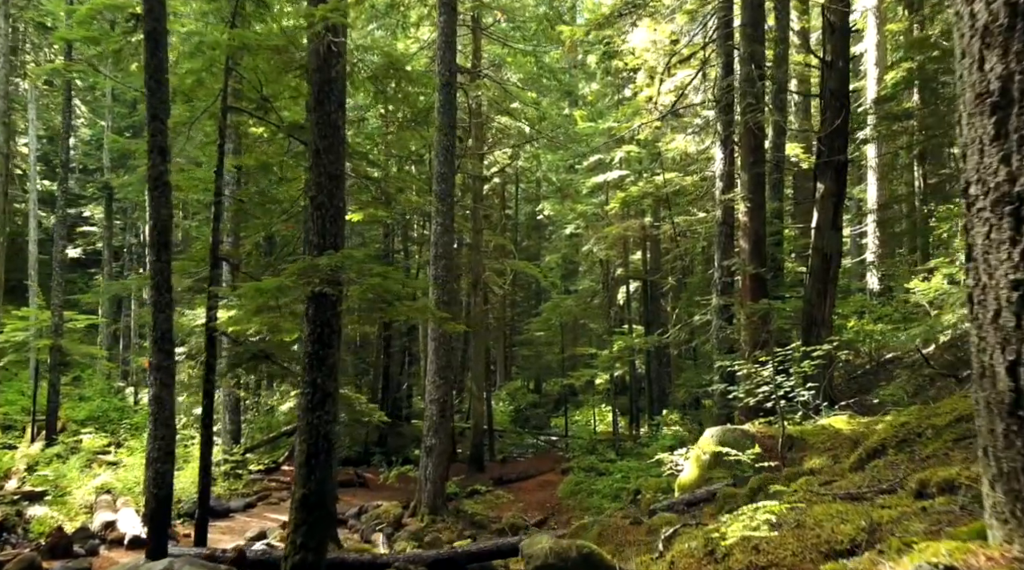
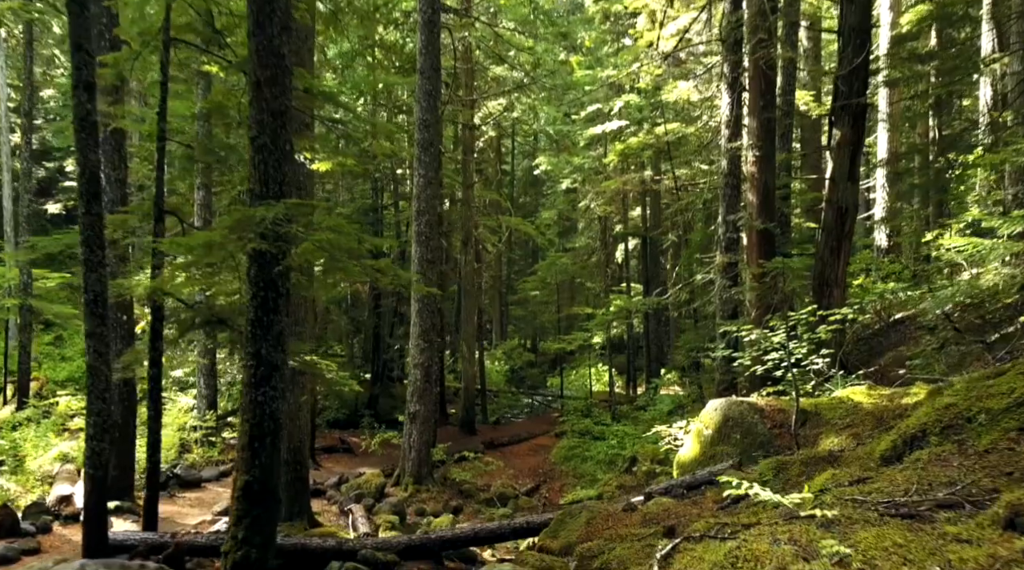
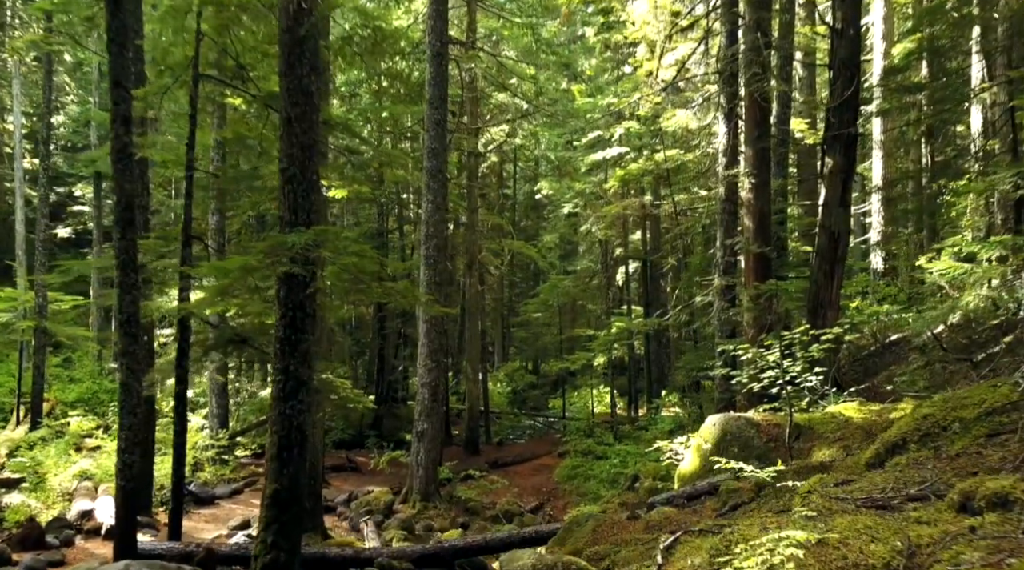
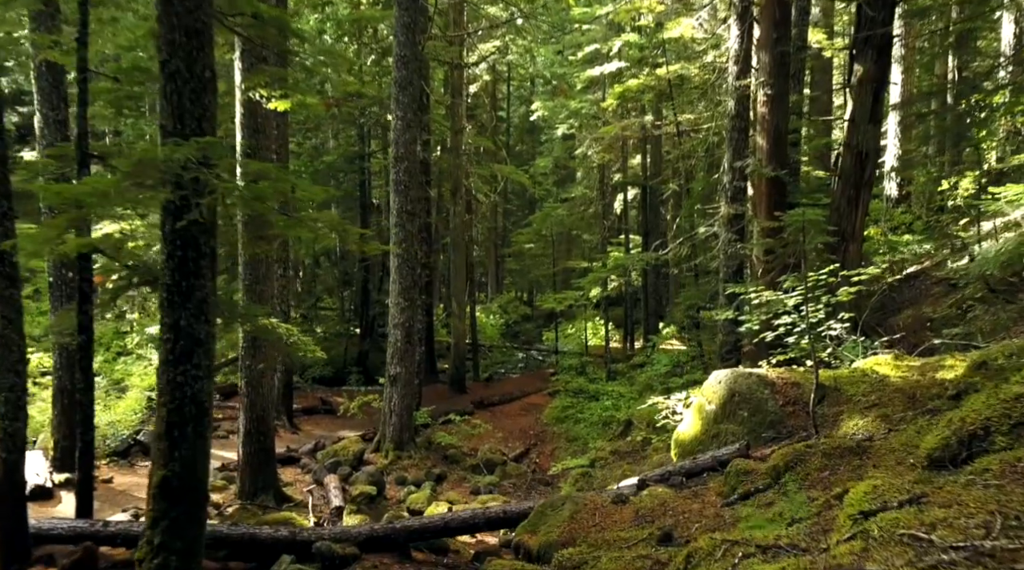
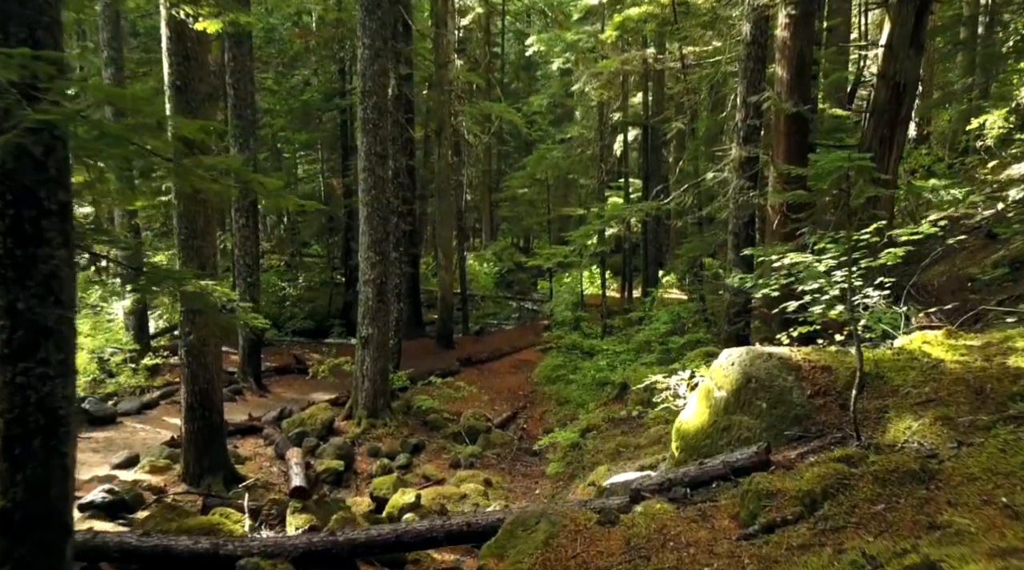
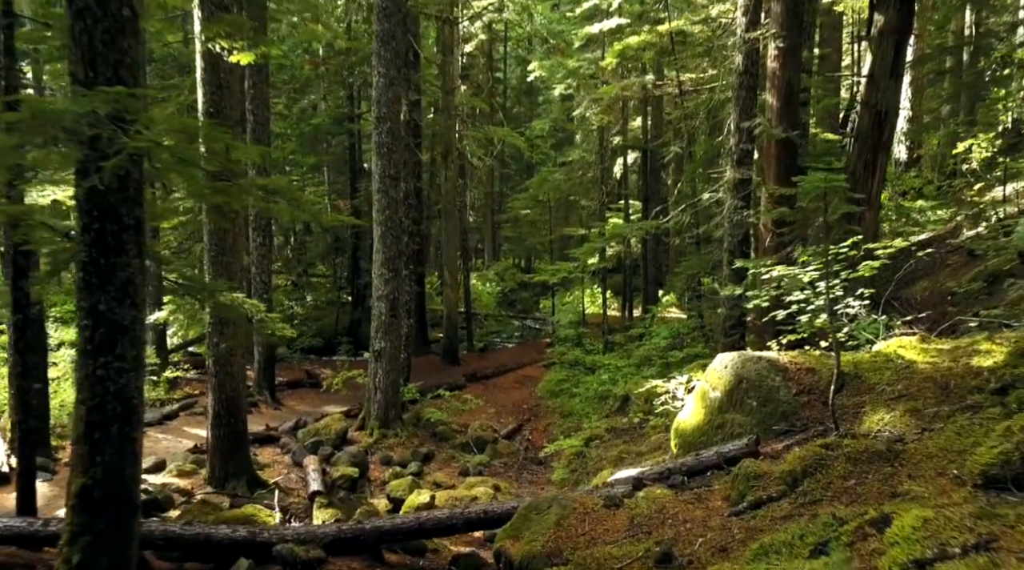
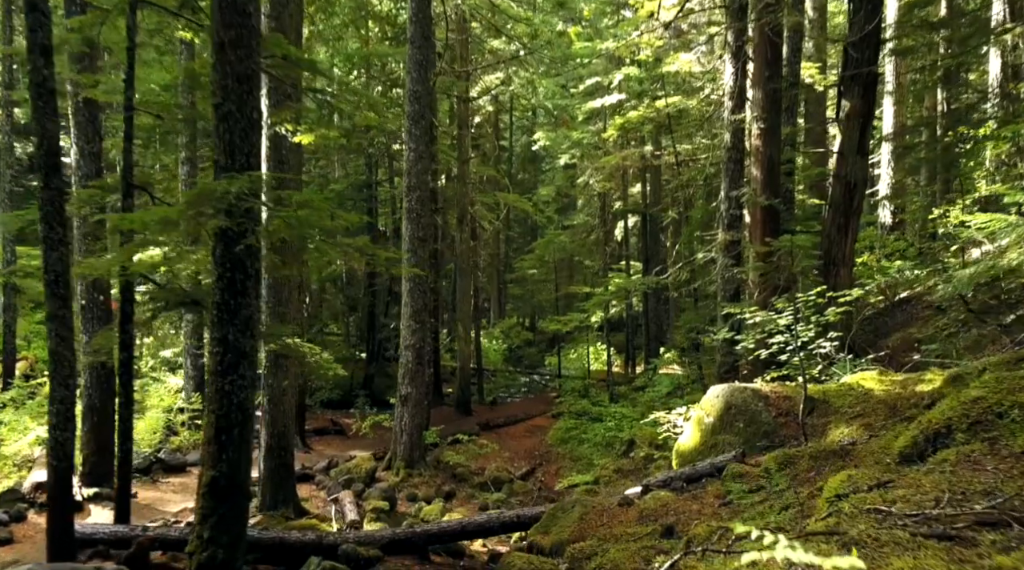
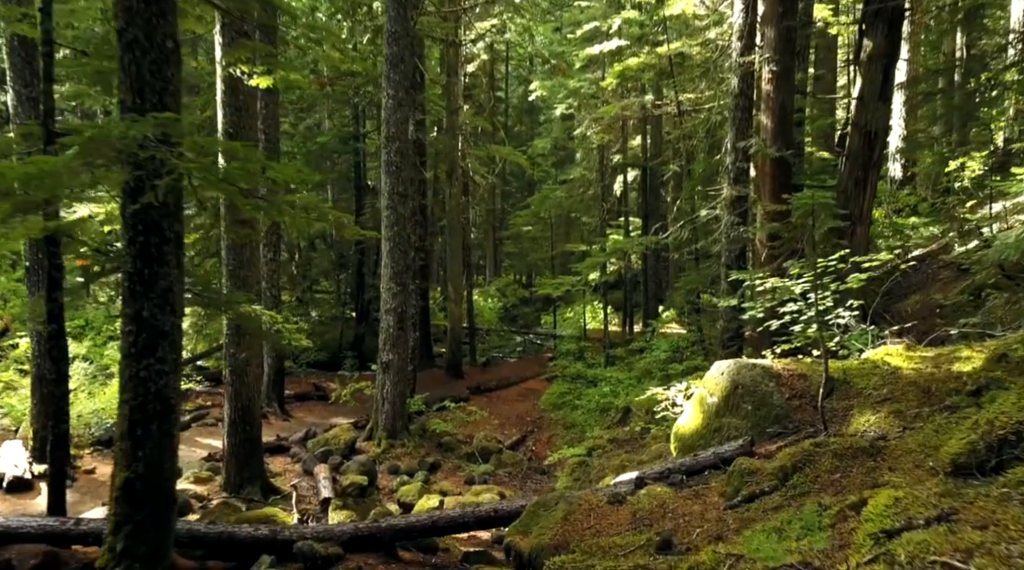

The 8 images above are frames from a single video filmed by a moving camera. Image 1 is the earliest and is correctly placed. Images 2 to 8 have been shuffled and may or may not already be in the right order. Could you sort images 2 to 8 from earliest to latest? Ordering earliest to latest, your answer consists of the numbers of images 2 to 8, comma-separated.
3, 2, 7, 4, 8, 6, 5
